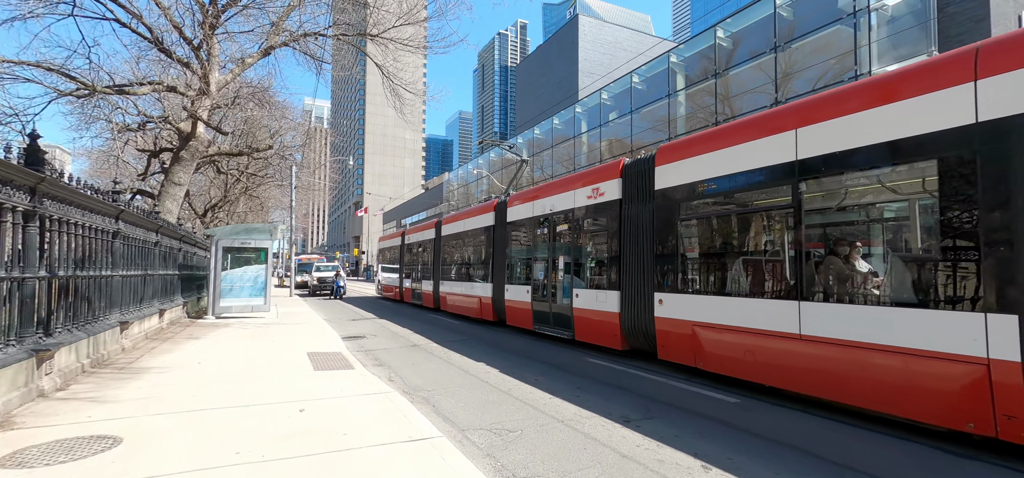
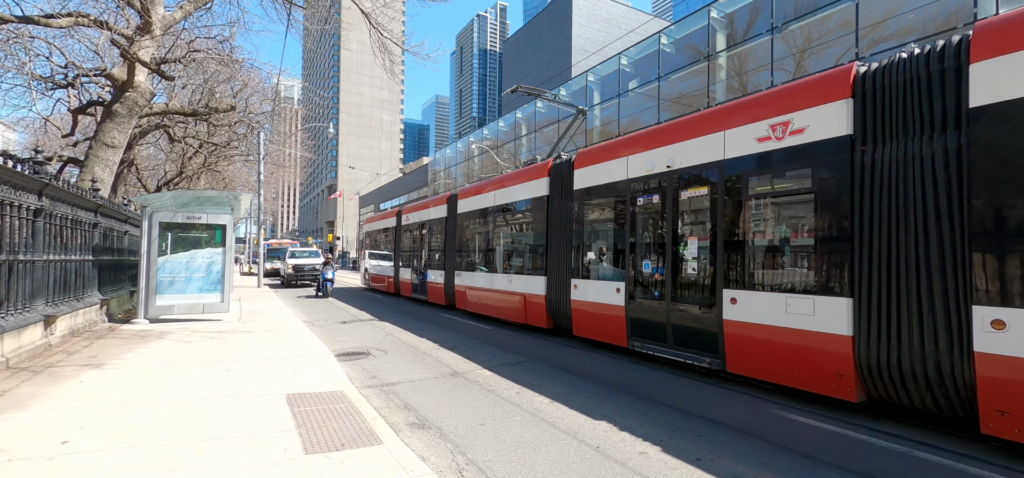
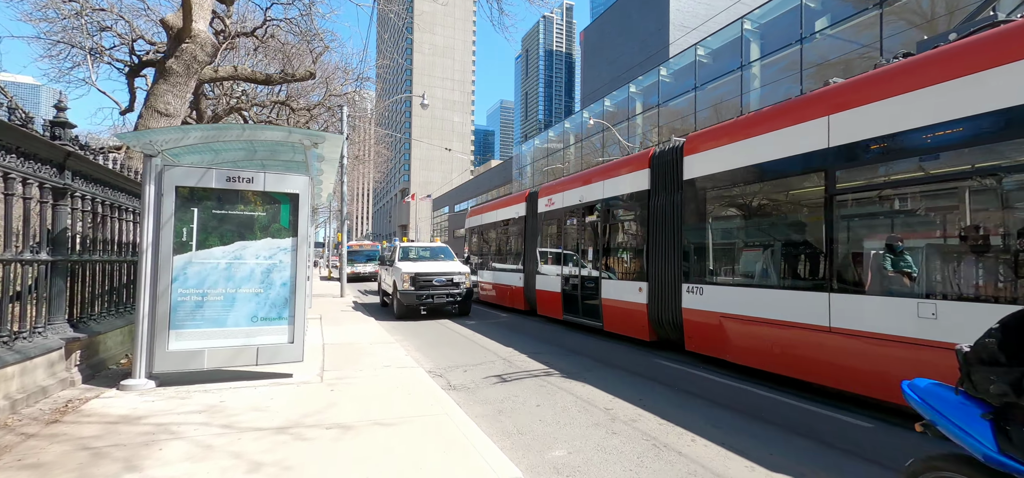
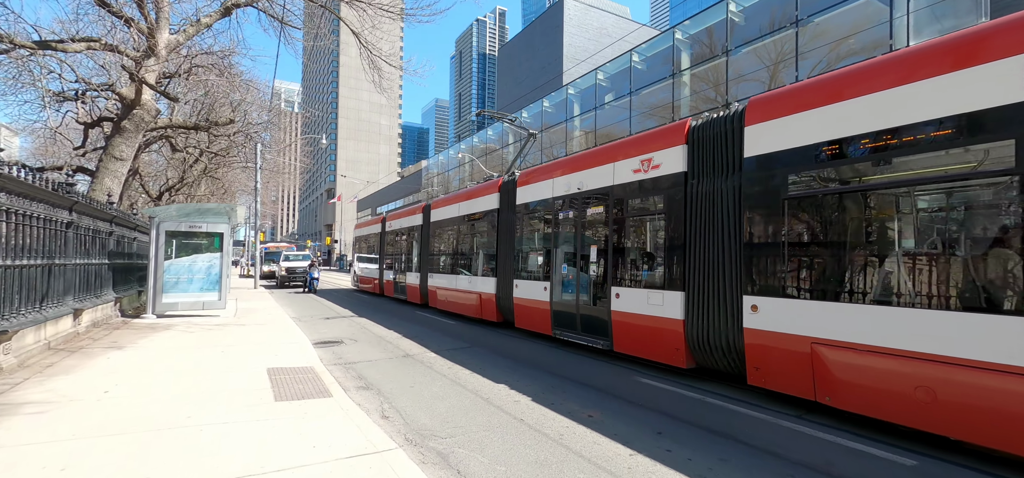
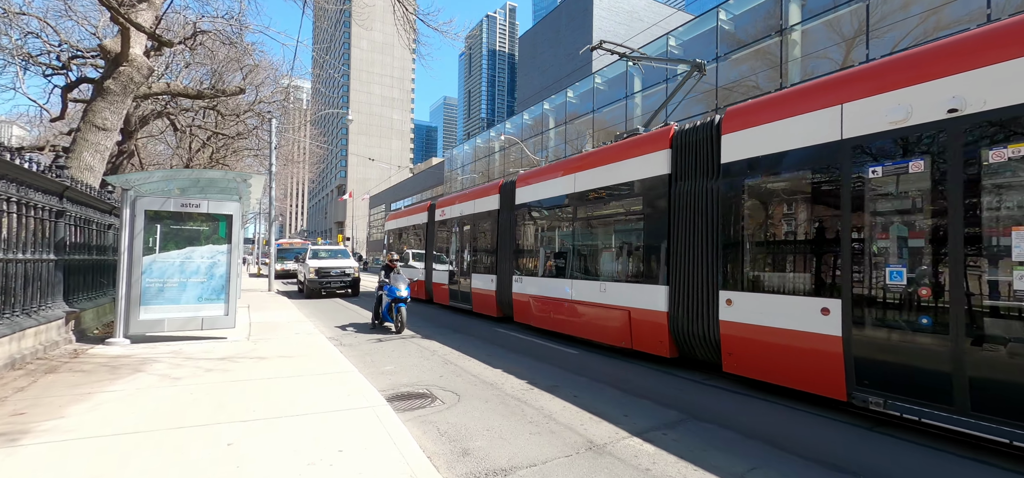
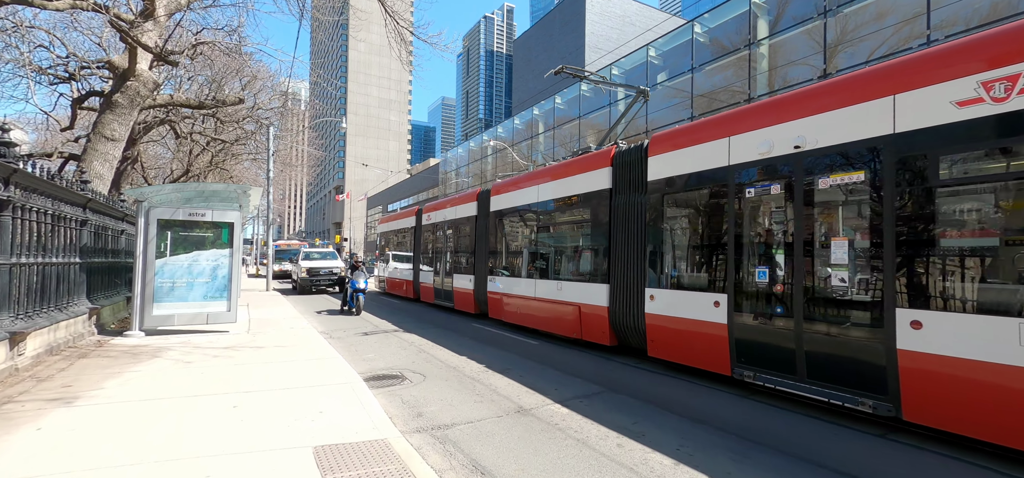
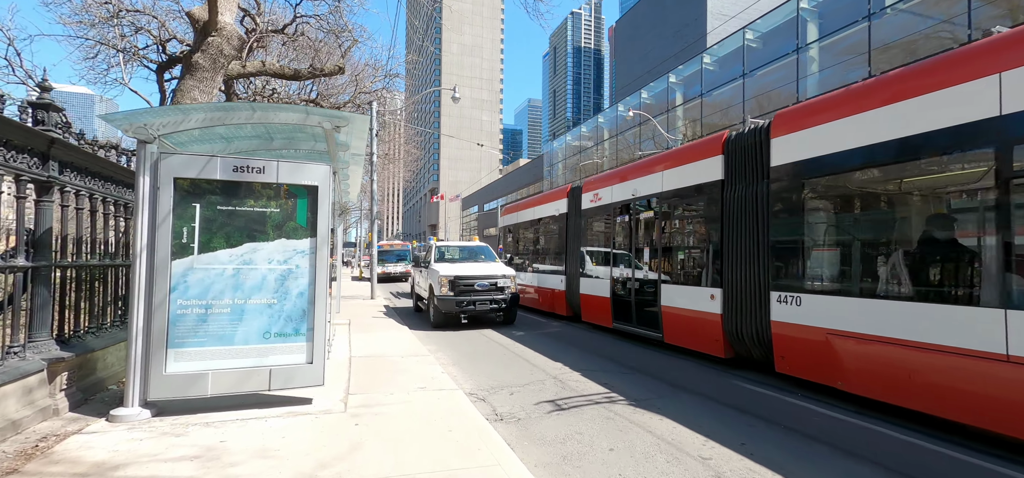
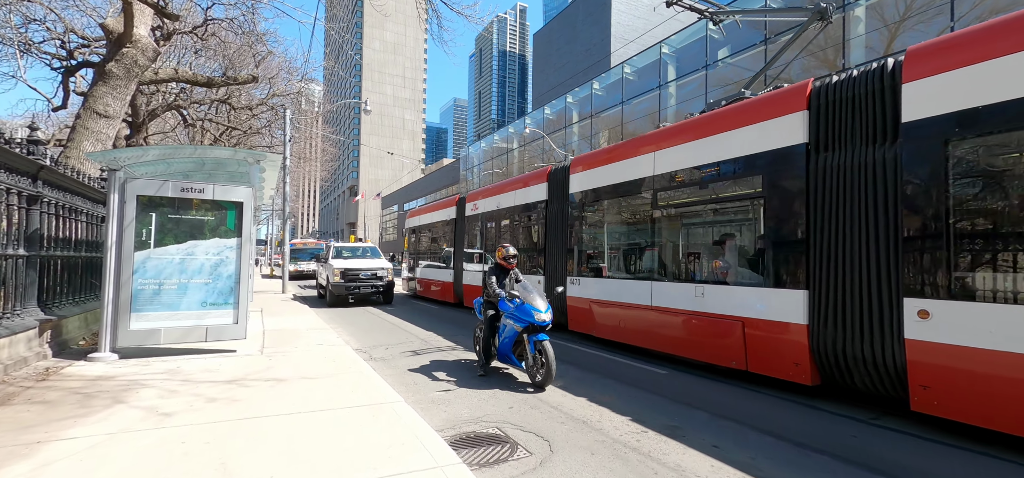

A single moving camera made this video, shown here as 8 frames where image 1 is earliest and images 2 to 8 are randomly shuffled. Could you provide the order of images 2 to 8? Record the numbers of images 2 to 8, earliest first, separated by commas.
4, 2, 6, 5, 8, 3, 7
